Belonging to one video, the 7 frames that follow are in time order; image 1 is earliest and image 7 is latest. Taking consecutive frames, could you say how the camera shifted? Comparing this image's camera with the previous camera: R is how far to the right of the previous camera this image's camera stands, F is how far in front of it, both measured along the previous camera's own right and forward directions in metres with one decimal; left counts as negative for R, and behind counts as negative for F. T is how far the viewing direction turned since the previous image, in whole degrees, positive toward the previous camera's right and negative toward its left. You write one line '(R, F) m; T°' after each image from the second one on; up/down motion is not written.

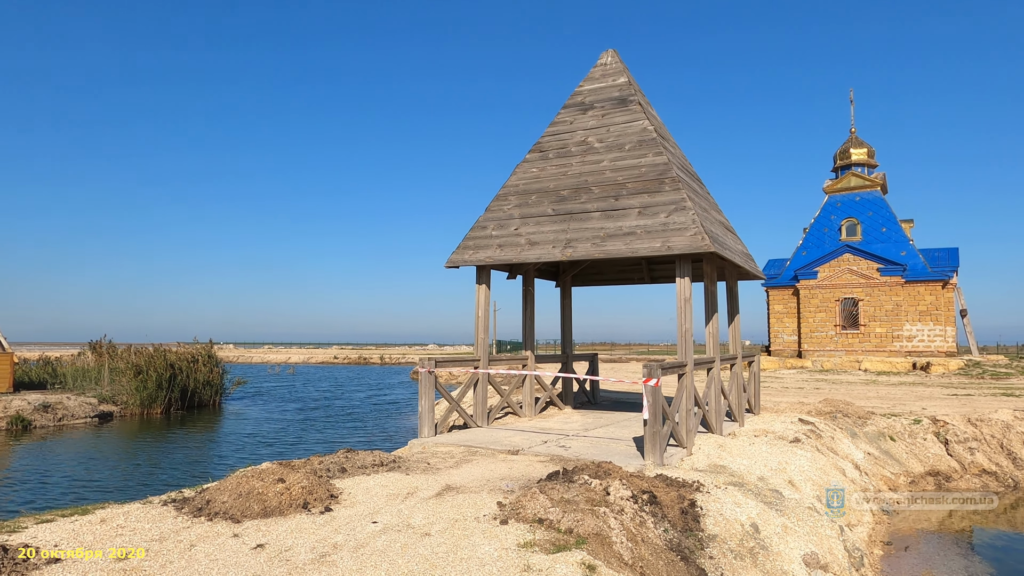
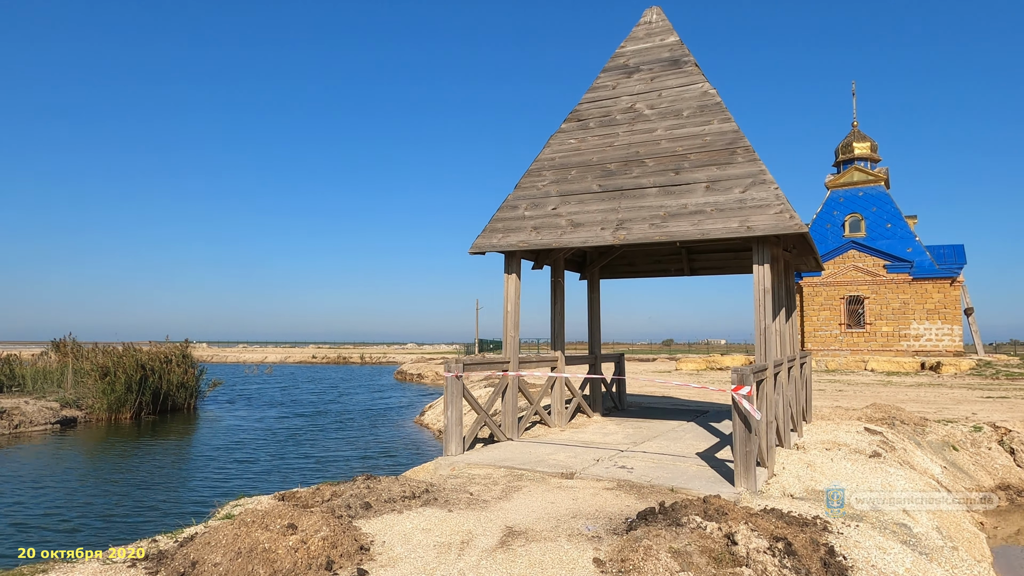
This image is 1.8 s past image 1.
(-0.8, +1.6) m; +2°
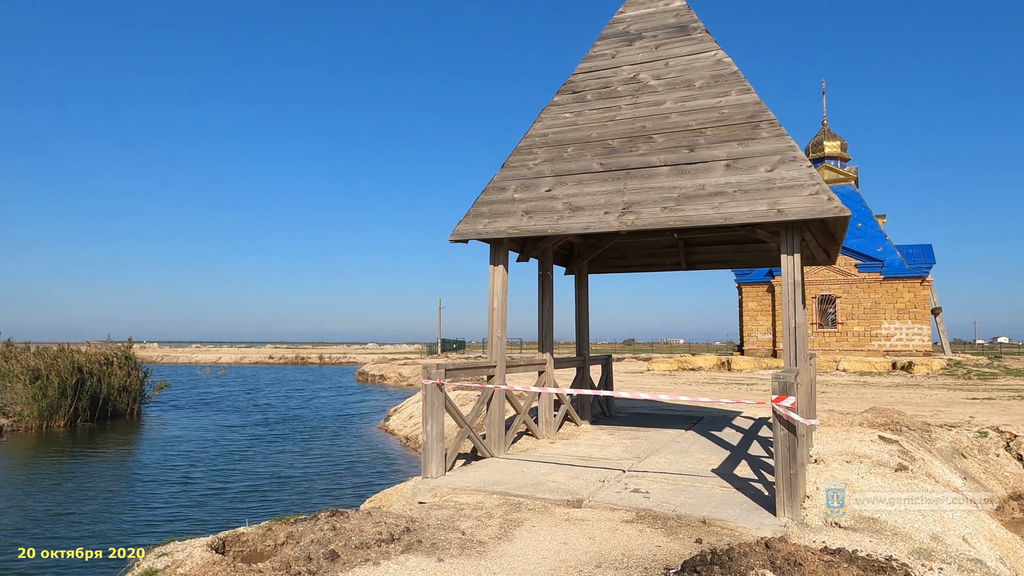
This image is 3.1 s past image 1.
(-0.3, +1.2) m; +3°
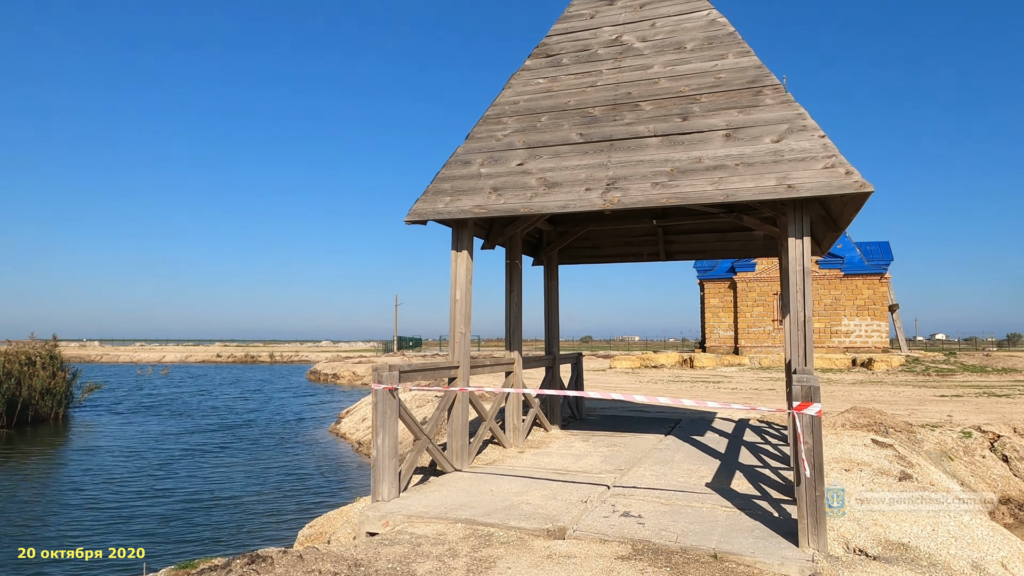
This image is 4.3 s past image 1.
(-0.1, +1.1) m; +4°
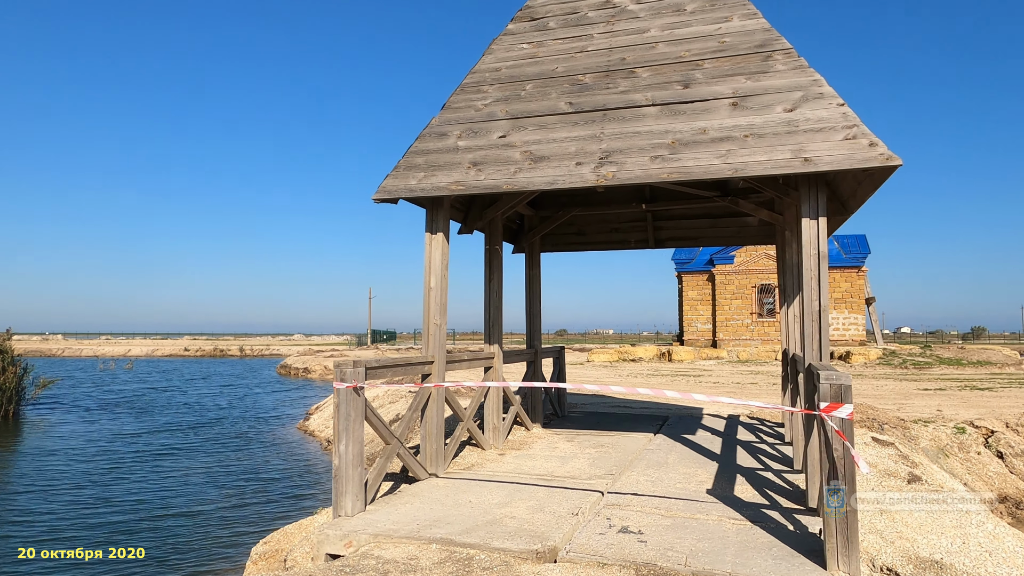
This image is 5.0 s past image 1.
(-0.1, +0.7) m; +2°
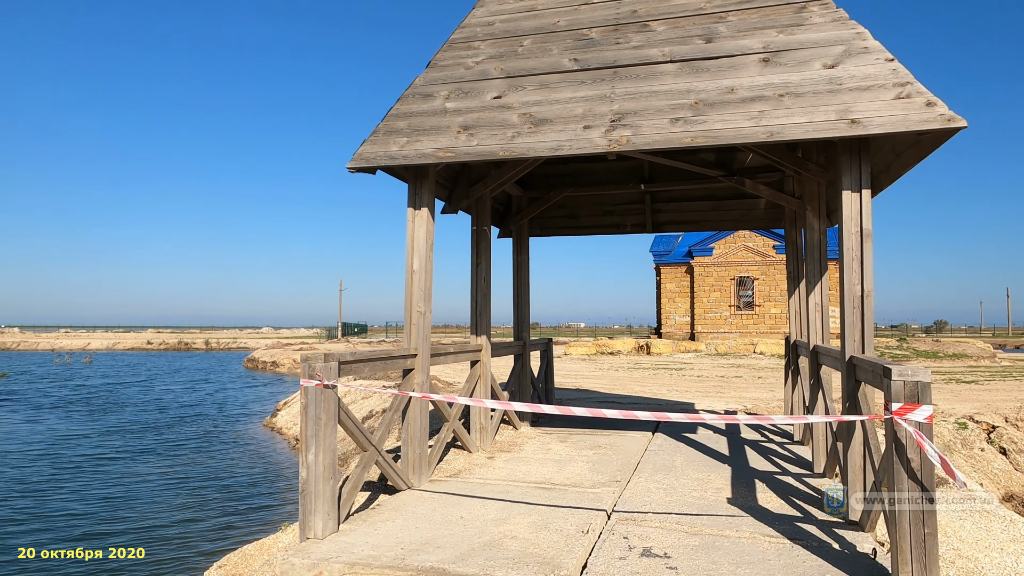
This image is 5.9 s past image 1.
(-0.2, +0.8) m; +2°
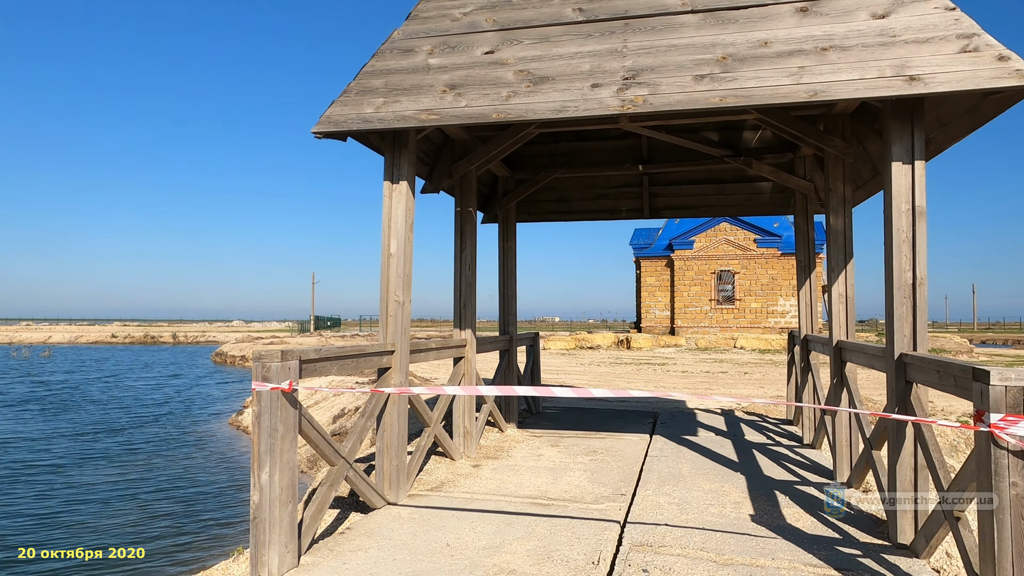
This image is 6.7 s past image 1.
(-0.1, +0.7) m; +2°
